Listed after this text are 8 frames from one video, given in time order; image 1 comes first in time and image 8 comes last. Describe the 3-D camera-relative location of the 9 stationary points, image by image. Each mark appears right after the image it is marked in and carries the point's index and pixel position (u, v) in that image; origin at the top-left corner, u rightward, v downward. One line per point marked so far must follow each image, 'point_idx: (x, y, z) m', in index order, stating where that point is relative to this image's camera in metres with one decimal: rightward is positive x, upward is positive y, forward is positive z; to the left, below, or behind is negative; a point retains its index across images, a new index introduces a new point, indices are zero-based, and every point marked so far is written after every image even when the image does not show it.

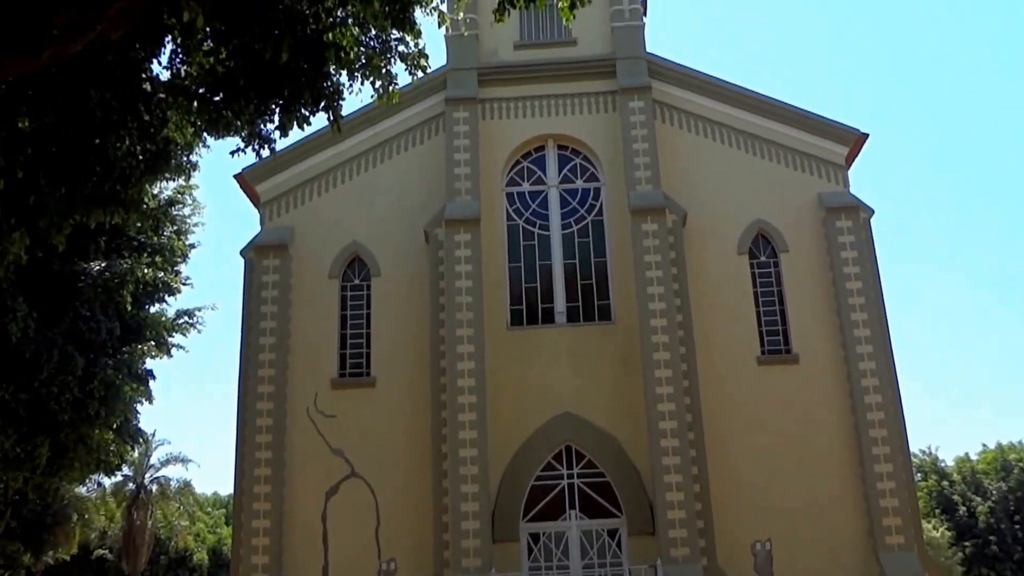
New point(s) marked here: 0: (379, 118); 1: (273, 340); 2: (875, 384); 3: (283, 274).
0: (-2.2, +2.9, +16.5) m
1: (-3.7, -0.8, +15.5) m
2: (+5.5, -1.4, +15.0) m
3: (-3.7, +0.2, +15.9) m
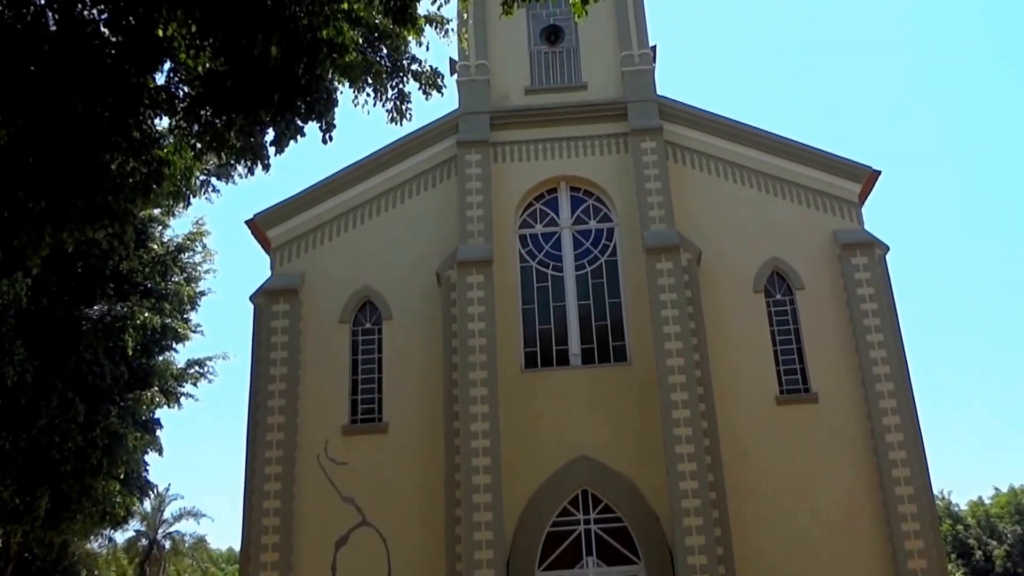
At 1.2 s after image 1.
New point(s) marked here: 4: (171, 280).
0: (-2.0, +2.1, +16.6) m
1: (-3.5, -1.5, +15.3) m
2: (+5.7, -2.0, +14.6) m
3: (-3.5, -0.5, +15.8) m
4: (-6.0, +0.3, +17.5) m
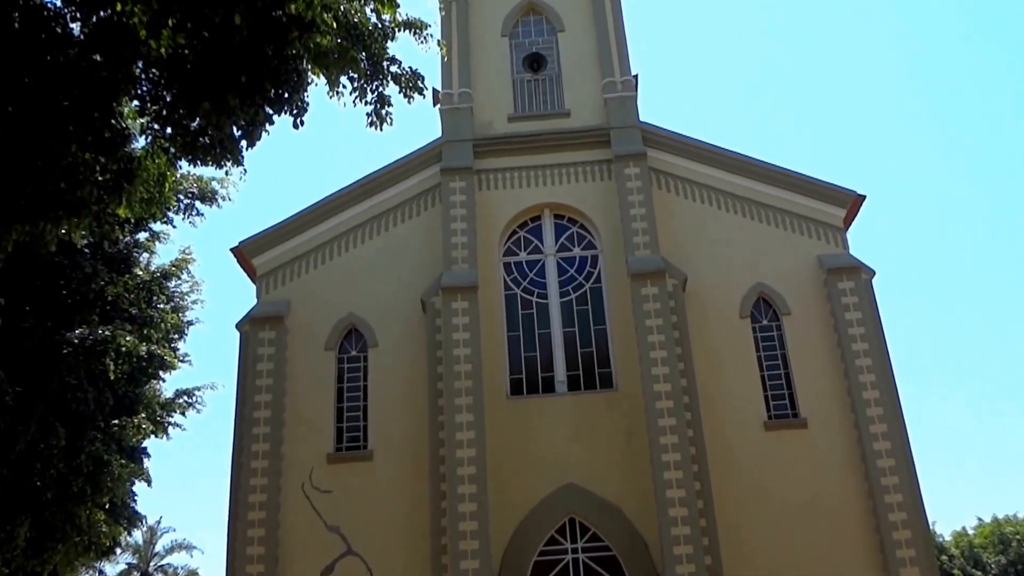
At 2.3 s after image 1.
0: (-2.3, +1.6, +16.6) m
1: (-3.7, -1.9, +15.2) m
2: (+5.4, -2.3, +14.5) m
3: (-3.7, -0.9, +15.7) m
4: (-6.3, -0.3, +17.5) m
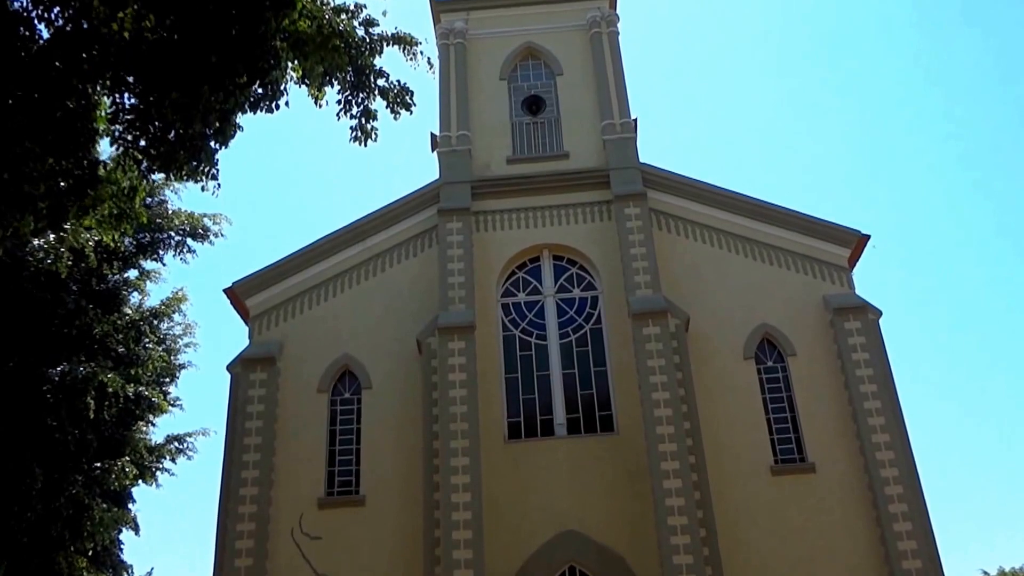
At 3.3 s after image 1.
0: (-2.3, +0.9, +16.4) m
1: (-3.8, -2.5, +14.7) m
2: (+5.4, -2.8, +13.9) m
3: (-3.7, -1.5, +15.3) m
4: (-6.3, -1.0, +17.1) m
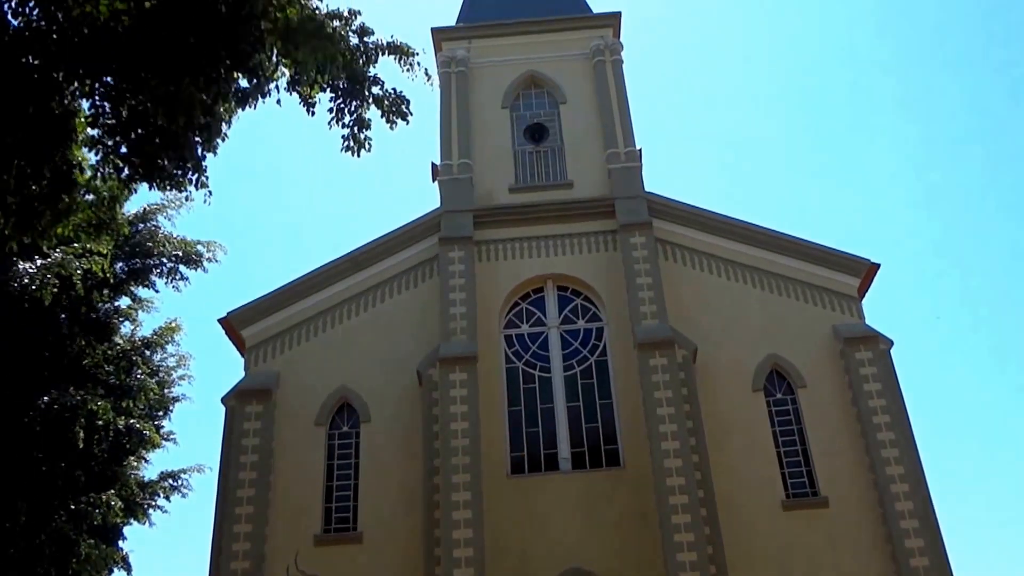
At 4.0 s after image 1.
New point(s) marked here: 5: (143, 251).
0: (-2.3, +0.4, +16.1) m
1: (-3.7, -2.9, +14.3) m
2: (+5.4, -3.2, +13.4) m
3: (-3.7, -2.0, +14.9) m
4: (-6.2, -1.6, +16.7) m
5: (-6.6, +0.8, +17.5) m
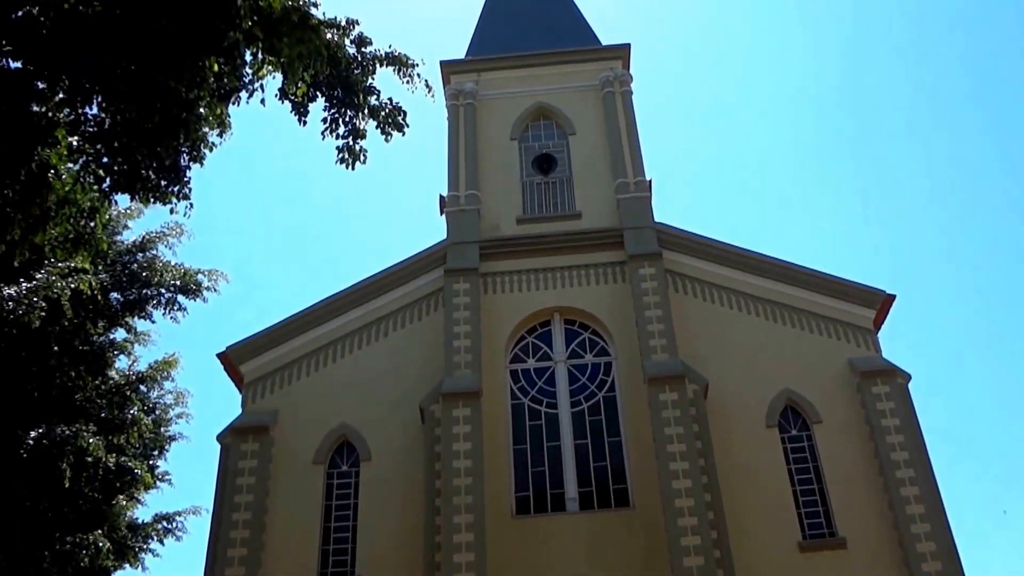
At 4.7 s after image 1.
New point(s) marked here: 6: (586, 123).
0: (-2.2, -0.1, +15.7) m
1: (-3.7, -3.4, +13.8) m
2: (+5.5, -3.6, +12.7) m
3: (-3.6, -2.5, +14.4) m
4: (-6.1, -2.1, +16.3) m
5: (-6.5, +0.2, +17.2) m
6: (+1.3, +2.9, +17.4) m
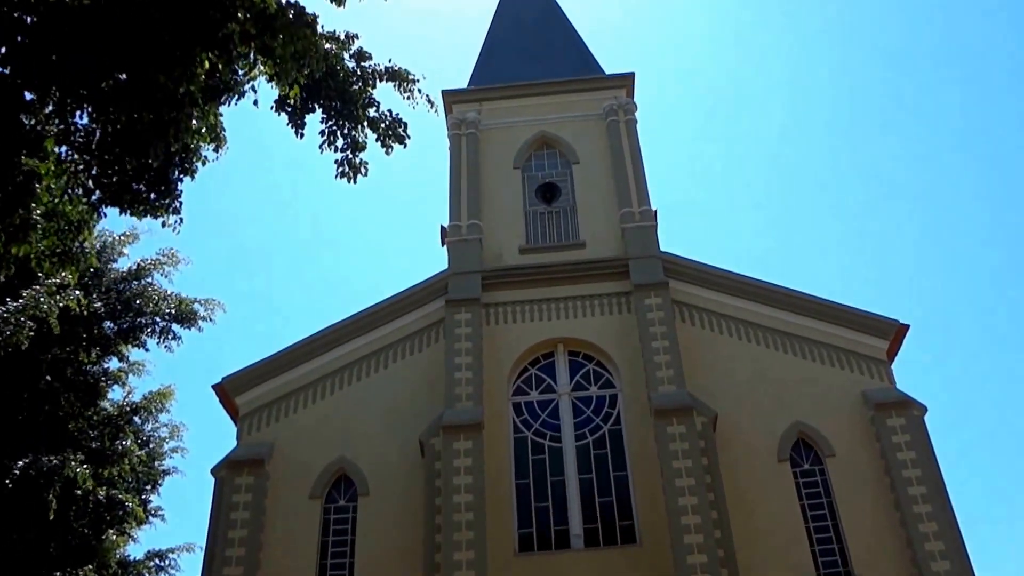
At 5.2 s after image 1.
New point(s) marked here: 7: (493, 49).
0: (-2.1, -0.6, +15.4) m
1: (-3.6, -3.8, +13.3) m
2: (+5.5, -4.0, +12.2) m
3: (-3.6, -2.9, +14.0) m
4: (-6.1, -2.6, +15.9) m
5: (-6.4, -0.4, +16.9) m
6: (+1.3, +2.3, +17.1) m
7: (-0.4, +4.7, +19.7) m
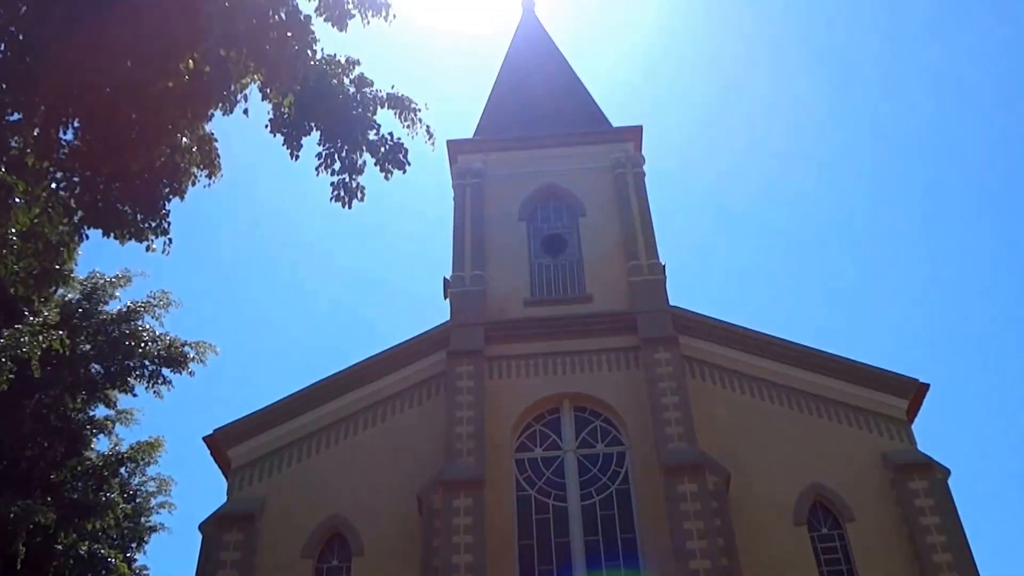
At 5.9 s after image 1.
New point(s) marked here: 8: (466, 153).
0: (-2.1, -1.3, +14.8) m
1: (-3.6, -4.4, +12.5) m
2: (+5.5, -4.6, +11.4) m
3: (-3.5, -3.5, +13.3) m
4: (-6.0, -3.4, +15.3) m
5: (-6.3, -1.2, +16.4) m
6: (+1.4, +1.4, +16.8) m
7: (-0.2, +3.6, +19.6) m
8: (-0.8, +2.4, +17.7) m
